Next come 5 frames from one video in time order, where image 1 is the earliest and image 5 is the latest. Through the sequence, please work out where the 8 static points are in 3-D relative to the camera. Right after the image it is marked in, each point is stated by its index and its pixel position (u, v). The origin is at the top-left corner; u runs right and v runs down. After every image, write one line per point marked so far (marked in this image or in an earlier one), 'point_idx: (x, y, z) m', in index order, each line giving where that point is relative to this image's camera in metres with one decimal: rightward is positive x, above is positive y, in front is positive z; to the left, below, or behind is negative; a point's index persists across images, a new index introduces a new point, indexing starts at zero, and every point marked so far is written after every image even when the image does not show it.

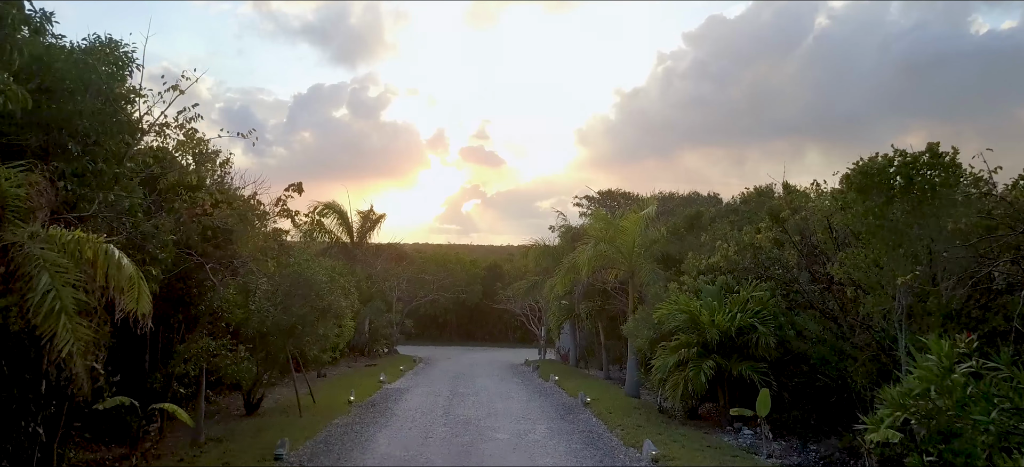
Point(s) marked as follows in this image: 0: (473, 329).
0: (-1.3, -3.1, +16.8) m
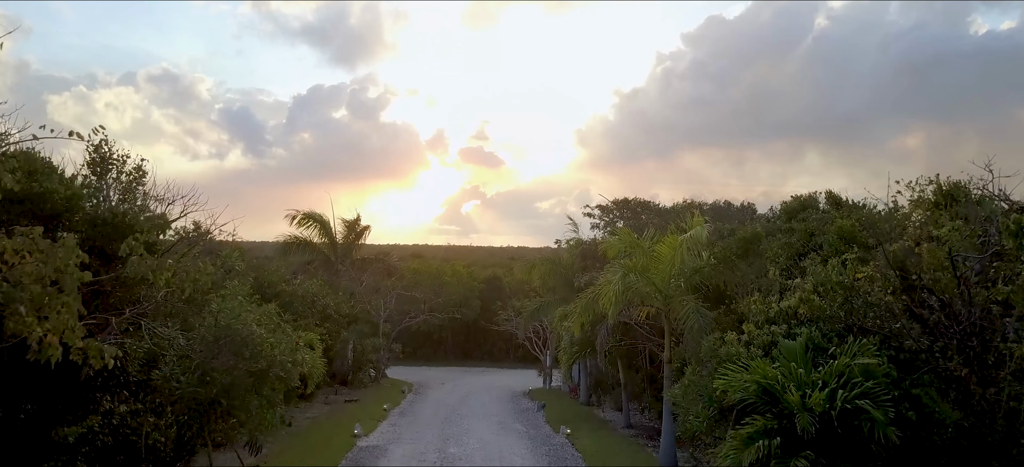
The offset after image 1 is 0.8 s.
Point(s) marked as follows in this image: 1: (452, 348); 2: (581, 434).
0: (-1.2, -3.4, +15.4) m
1: (-1.8, -3.4, +15.3) m
2: (+0.9, -2.6, +6.7) m
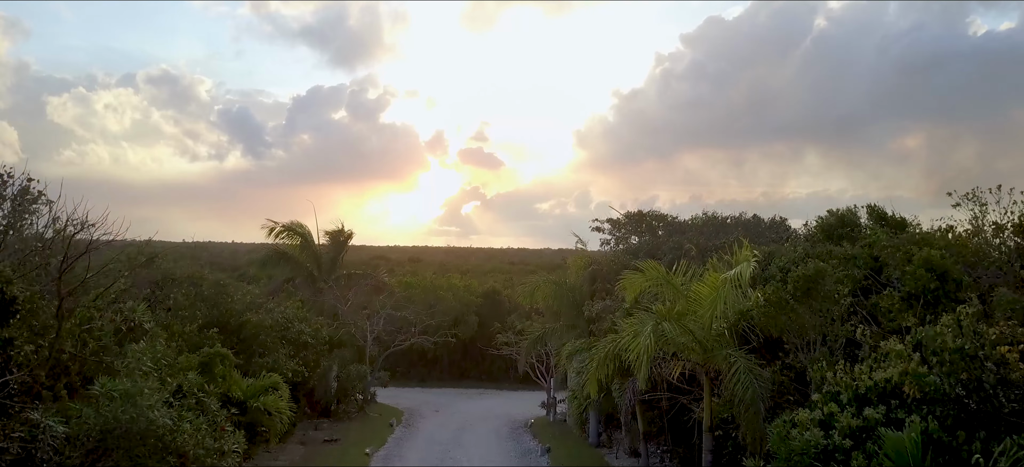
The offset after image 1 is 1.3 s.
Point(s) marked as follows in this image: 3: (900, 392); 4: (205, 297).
0: (-1.2, -3.7, +14.4) m
1: (-1.8, -3.7, +14.3) m
2: (+0.9, -2.8, +5.7) m
3: (+2.2, -0.9, +2.9) m
4: (-4.1, -0.9, +7.1) m
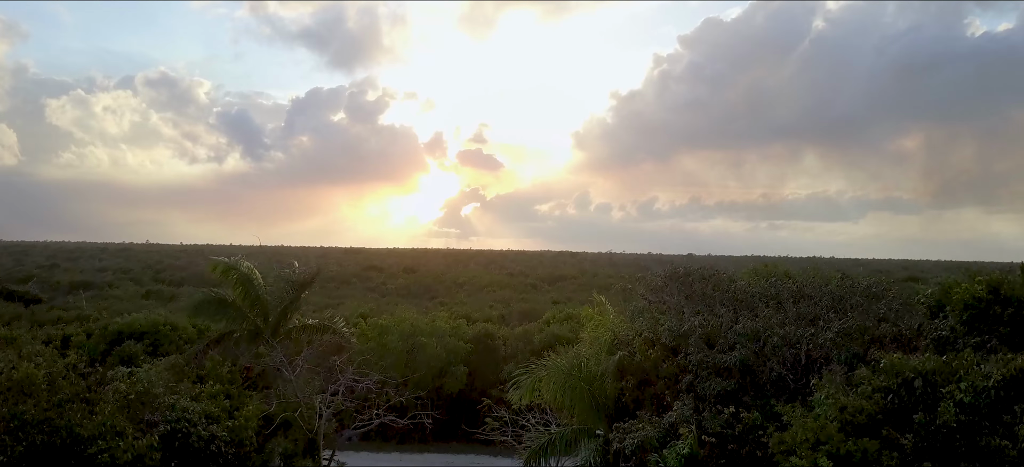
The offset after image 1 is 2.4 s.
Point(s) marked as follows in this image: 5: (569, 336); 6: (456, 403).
0: (-1.3, -4.4, +12.1) m
1: (-1.8, -4.4, +11.9) m
2: (+0.8, -3.6, +3.4) m
3: (+2.1, -1.6, +0.6) m
4: (-4.2, -1.6, +4.7) m
5: (+1.4, -2.5, +12.8) m
6: (-1.3, -3.9, +11.9) m
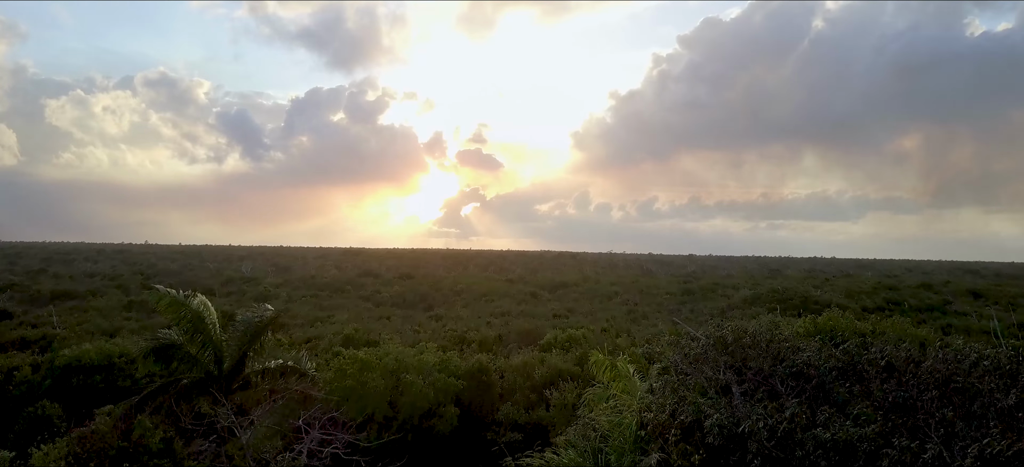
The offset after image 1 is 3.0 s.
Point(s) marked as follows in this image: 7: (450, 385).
0: (-1.4, -4.9, +10.7) m
1: (-1.9, -4.9, +10.5) m
2: (+0.8, -4.0, +2.0) m
3: (+2.0, -2.1, -0.8) m
4: (-4.2, -2.1, +3.3) m
5: (+1.4, -3.0, +11.4) m
6: (-1.3, -4.3, +10.5) m
7: (-1.2, -3.1, +10.3) m
